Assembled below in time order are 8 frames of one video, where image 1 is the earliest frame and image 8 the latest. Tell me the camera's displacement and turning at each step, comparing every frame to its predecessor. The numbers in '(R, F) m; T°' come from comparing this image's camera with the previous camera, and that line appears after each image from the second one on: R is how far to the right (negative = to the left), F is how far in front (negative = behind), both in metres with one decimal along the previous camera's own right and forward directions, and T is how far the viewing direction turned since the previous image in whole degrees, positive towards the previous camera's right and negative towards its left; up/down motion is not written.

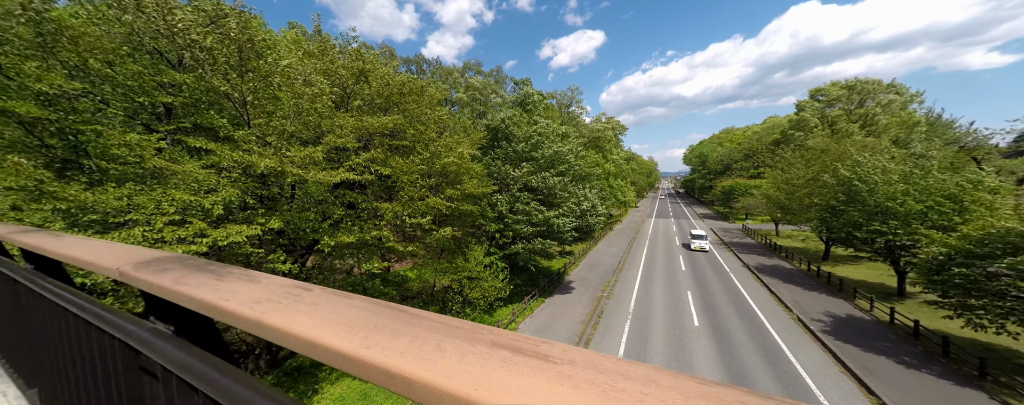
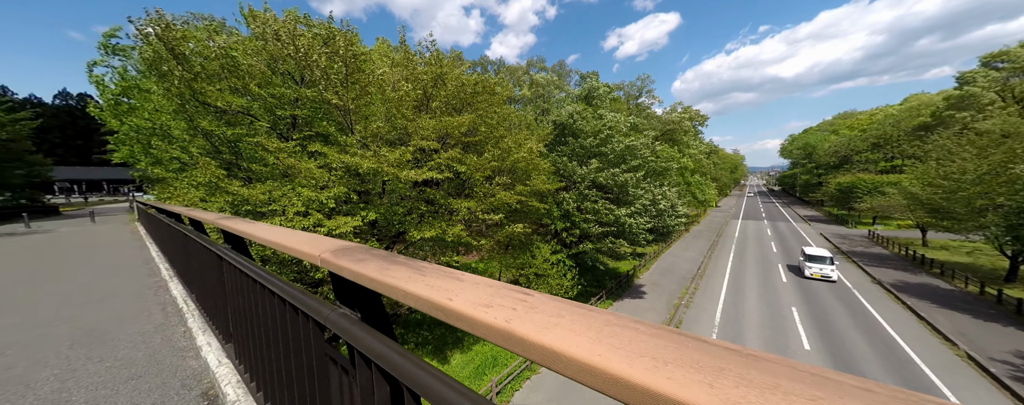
(-0.2, 0.0) m; -12°
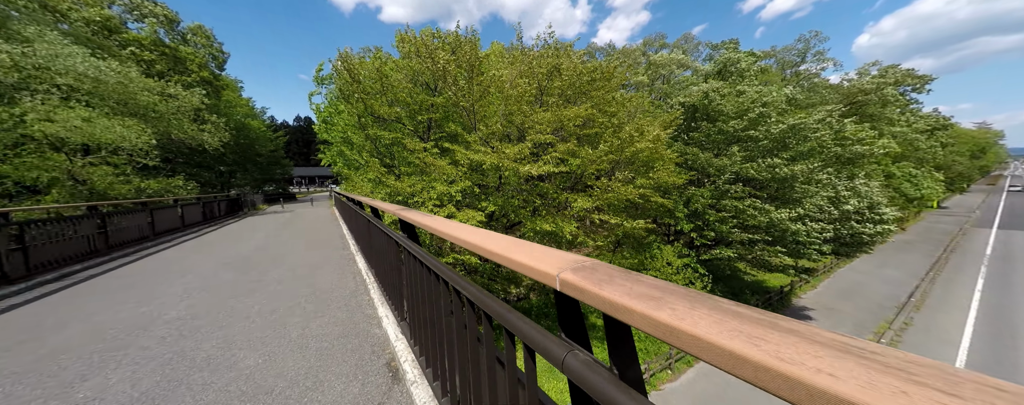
(-0.3, +0.1) m; -20°
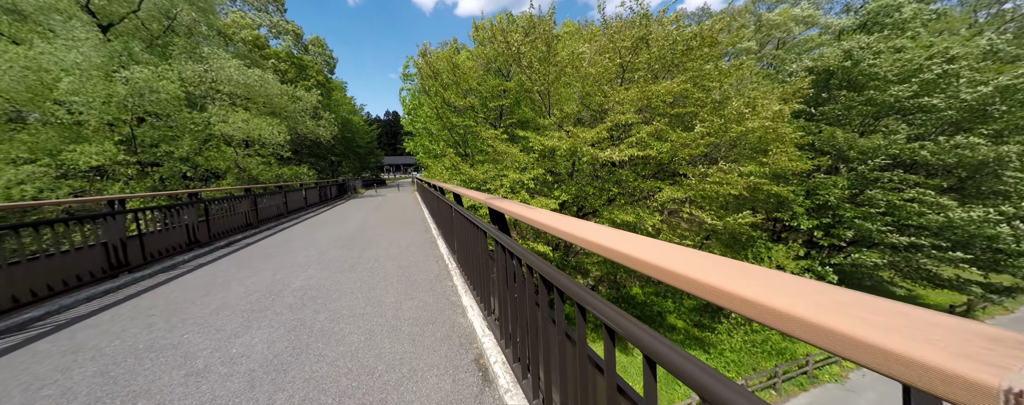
(-0.2, +0.2) m; -13°
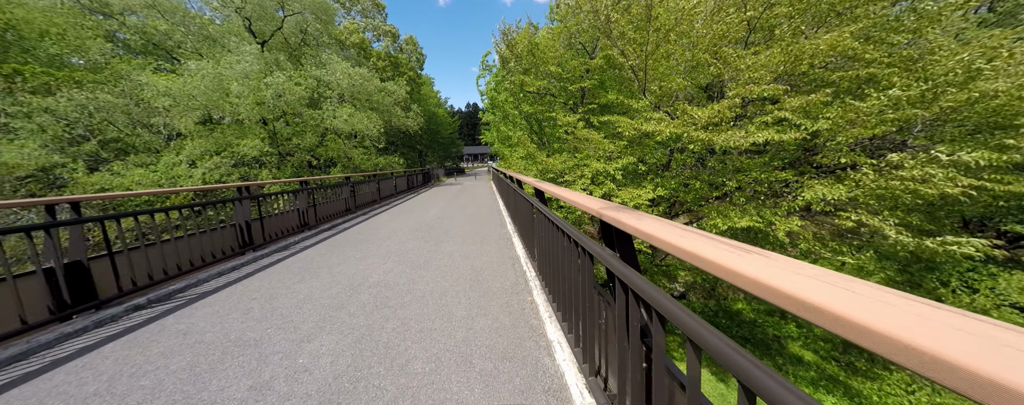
(-0.2, +0.7) m; -14°
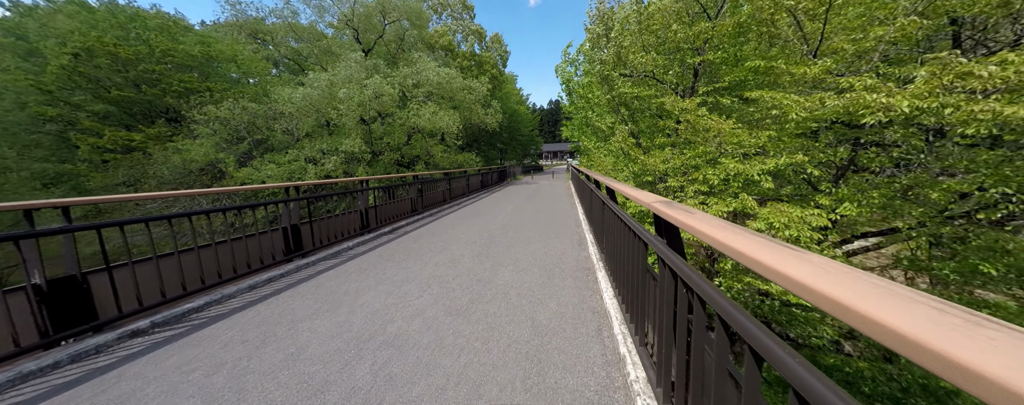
(-0.1, +1.5) m; -15°
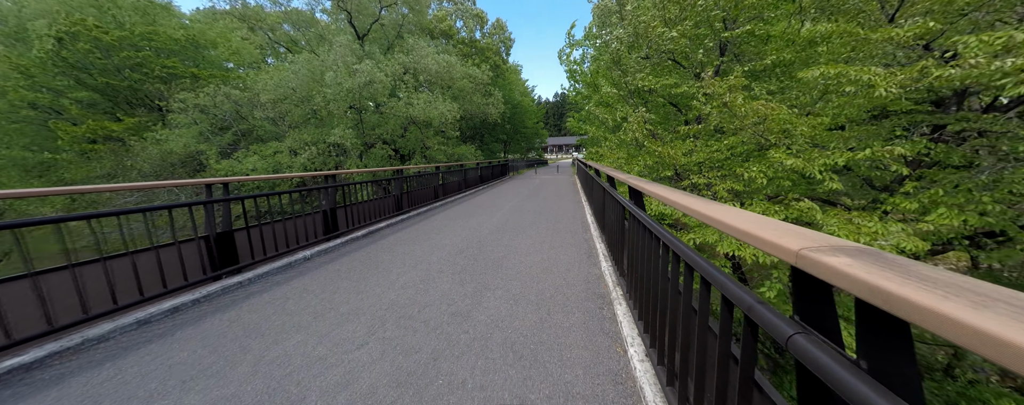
(+0.2, +1.0) m; -1°
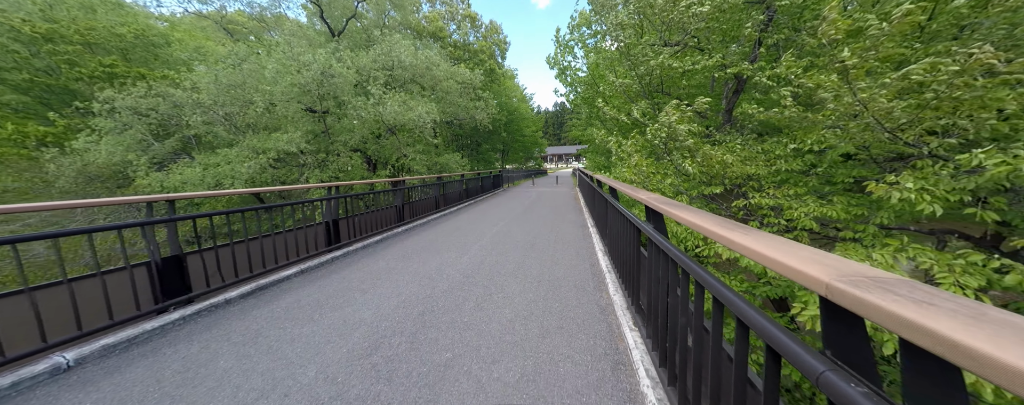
(+0.4, +2.1) m; 0°
